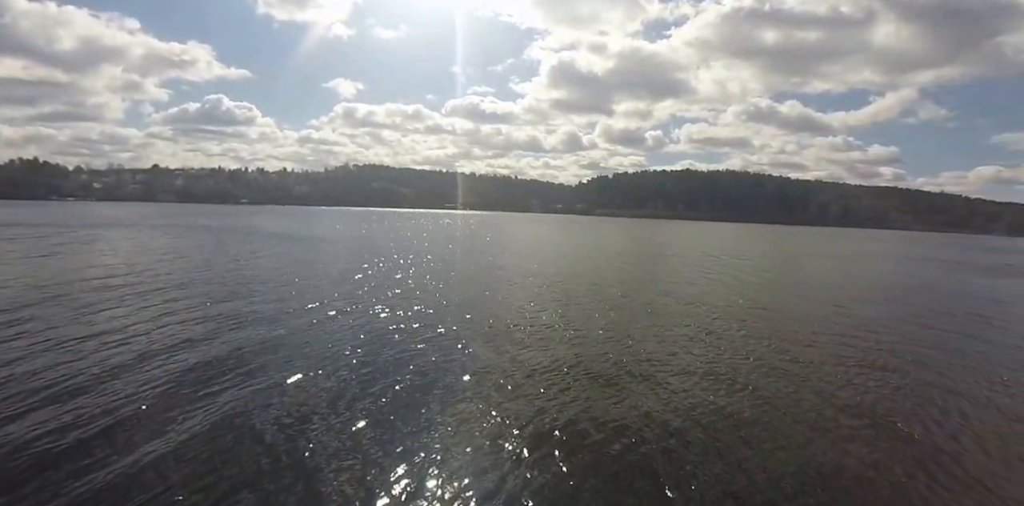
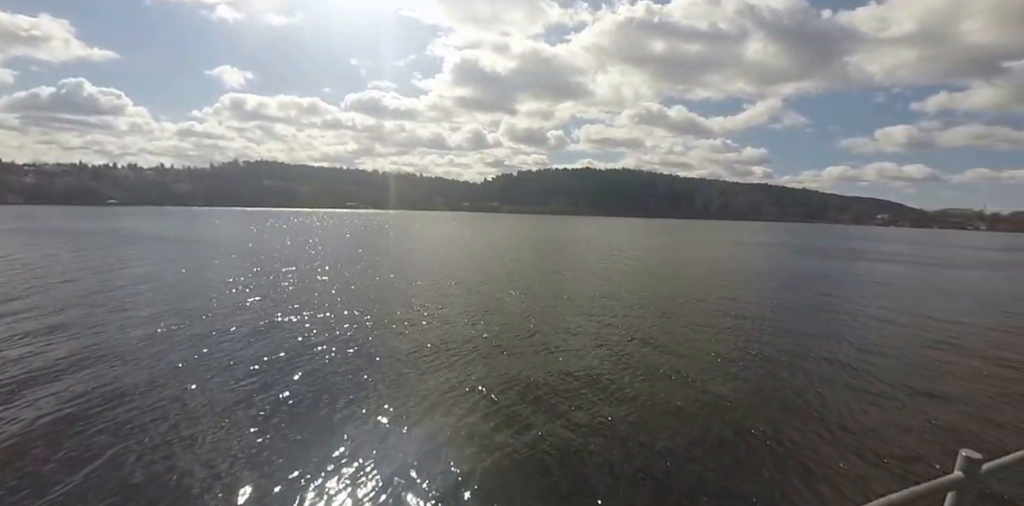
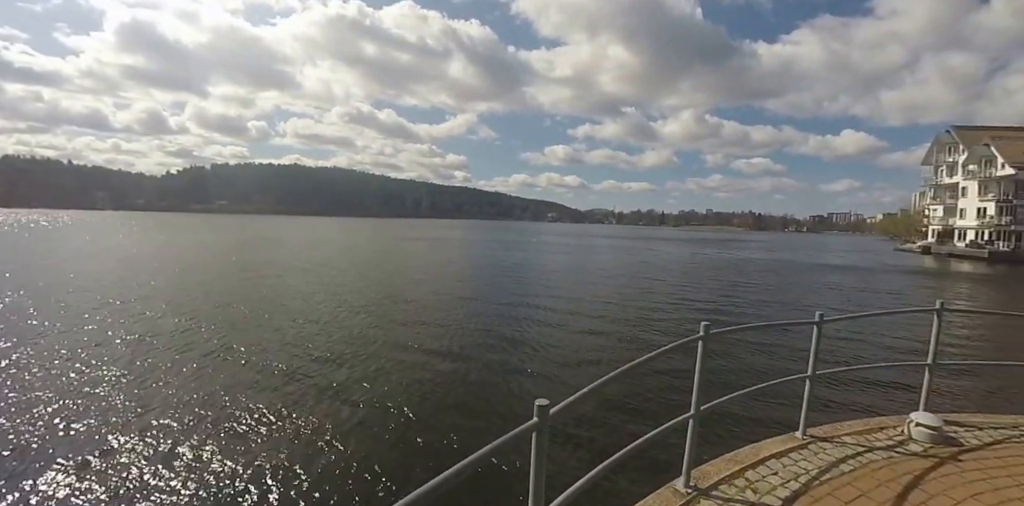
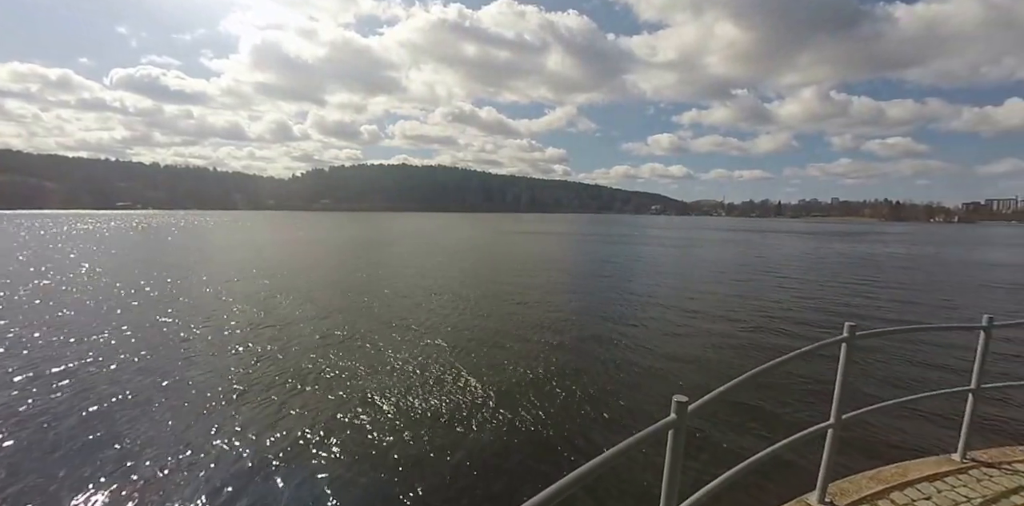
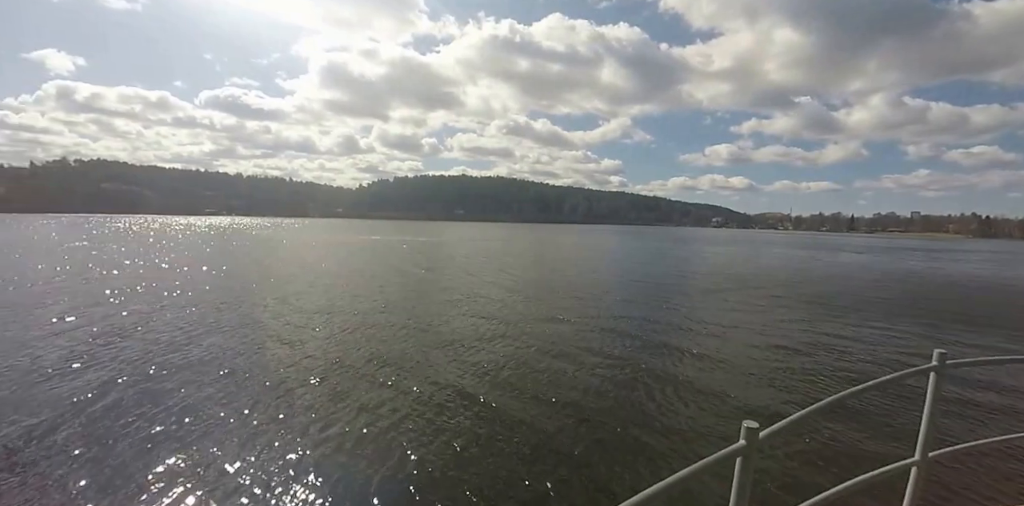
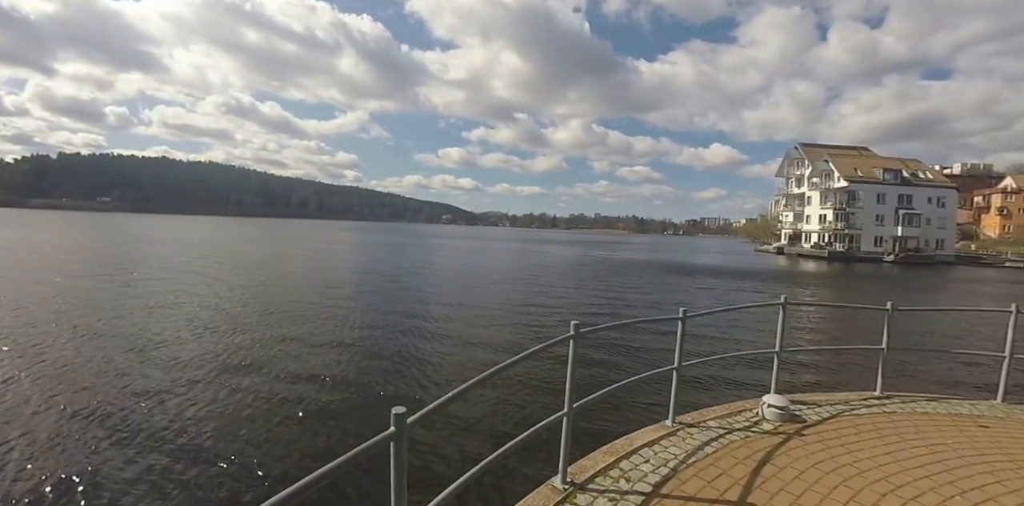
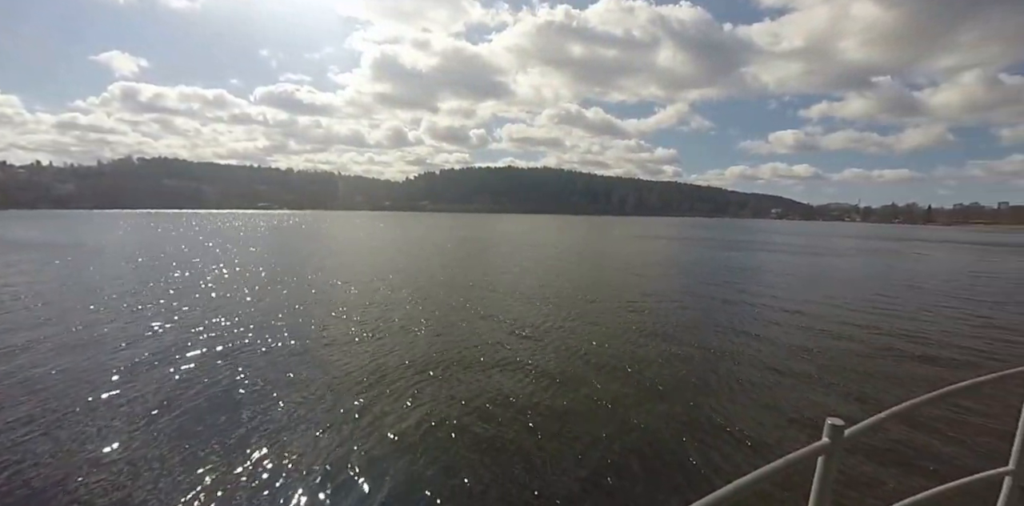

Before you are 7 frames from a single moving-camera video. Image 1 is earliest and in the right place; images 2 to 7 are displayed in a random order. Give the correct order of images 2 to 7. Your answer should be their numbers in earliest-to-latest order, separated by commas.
2, 7, 4, 3, 6, 5
